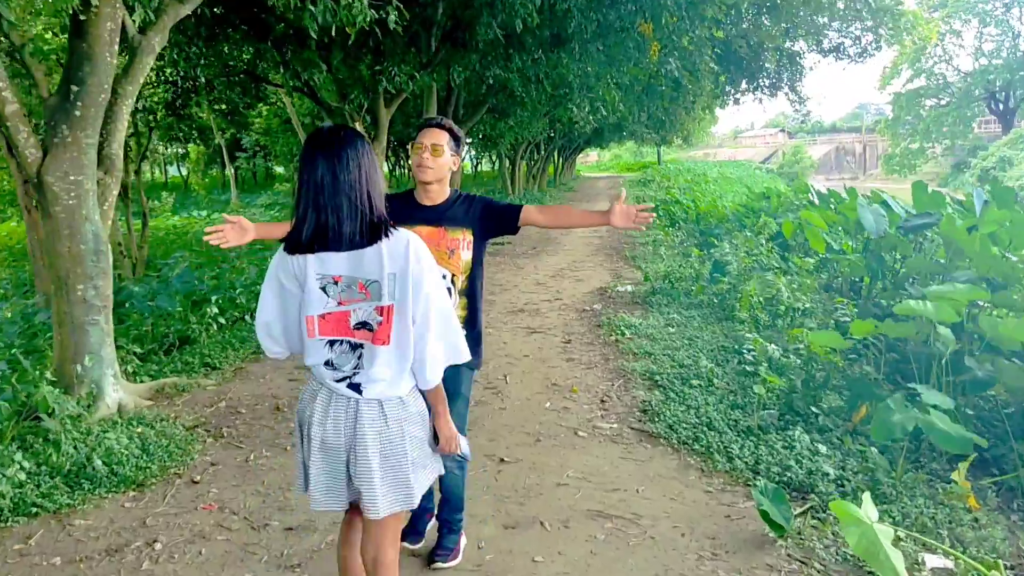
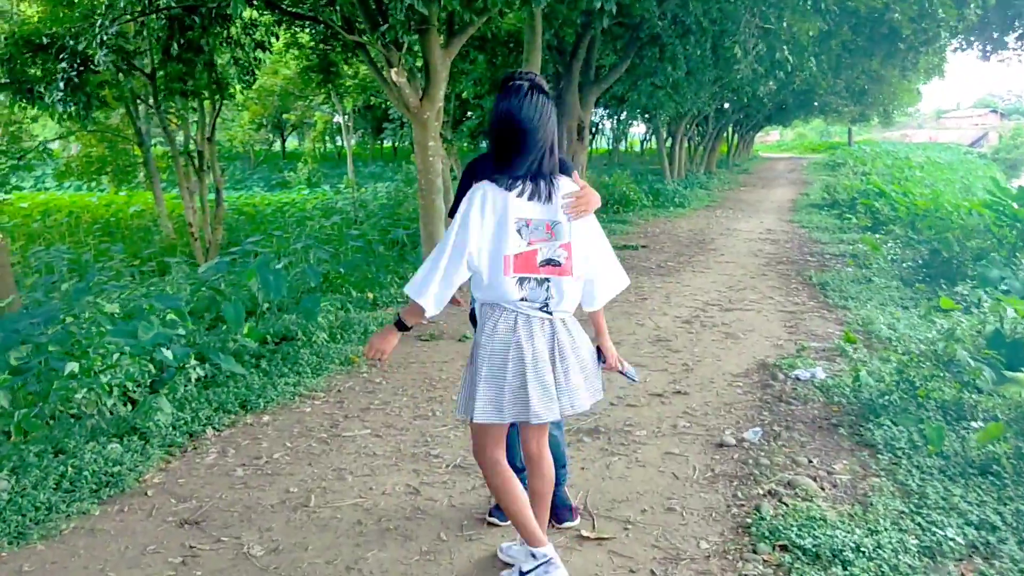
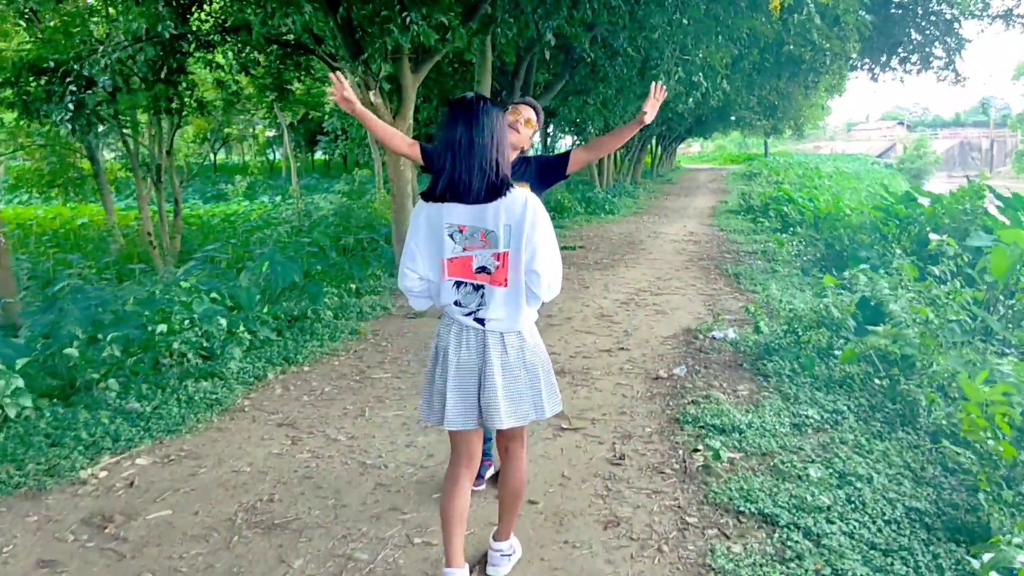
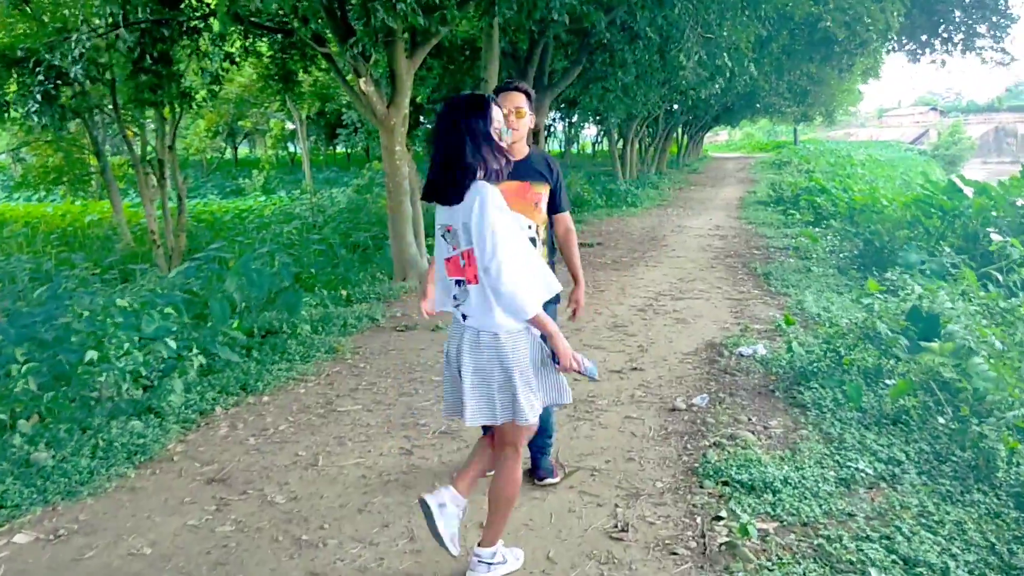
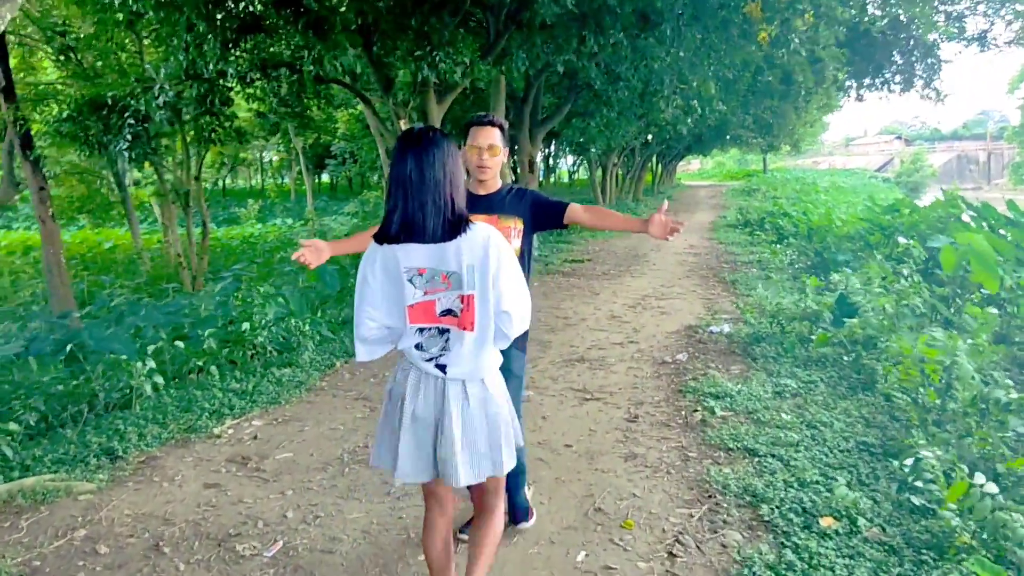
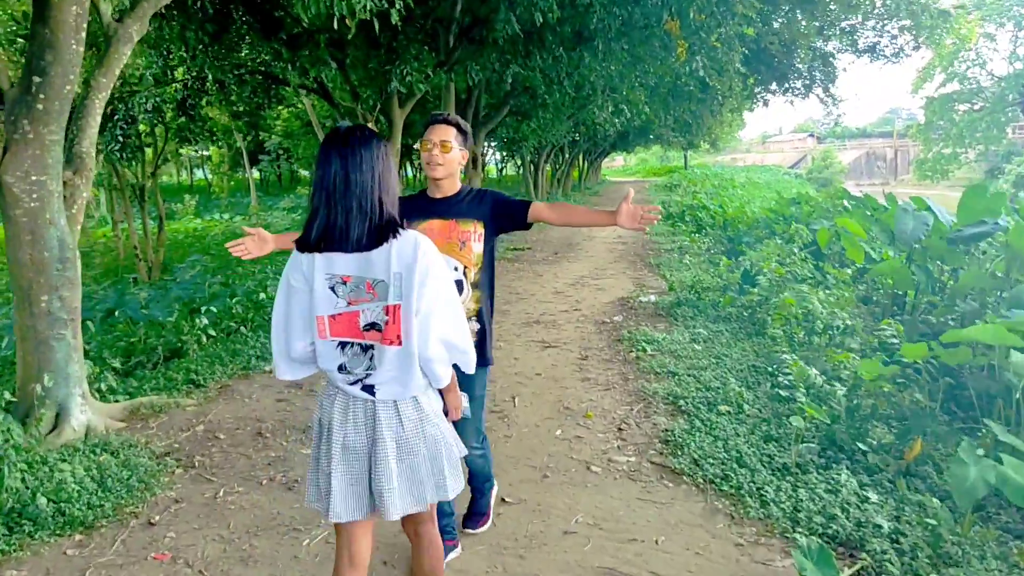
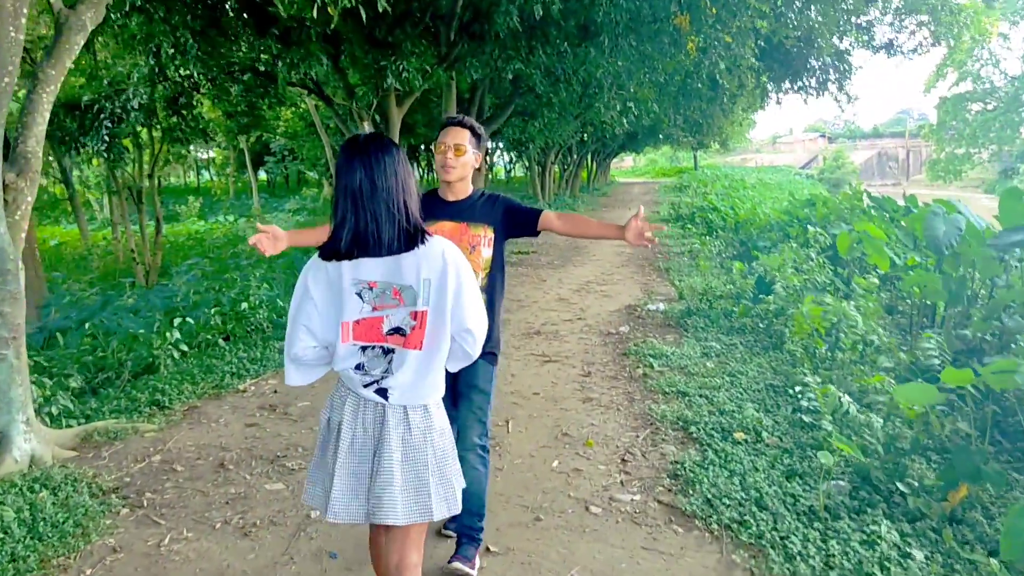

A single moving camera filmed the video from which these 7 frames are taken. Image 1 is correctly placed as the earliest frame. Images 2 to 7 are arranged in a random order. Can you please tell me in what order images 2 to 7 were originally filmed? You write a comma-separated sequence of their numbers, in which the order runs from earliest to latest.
6, 7, 5, 3, 4, 2
